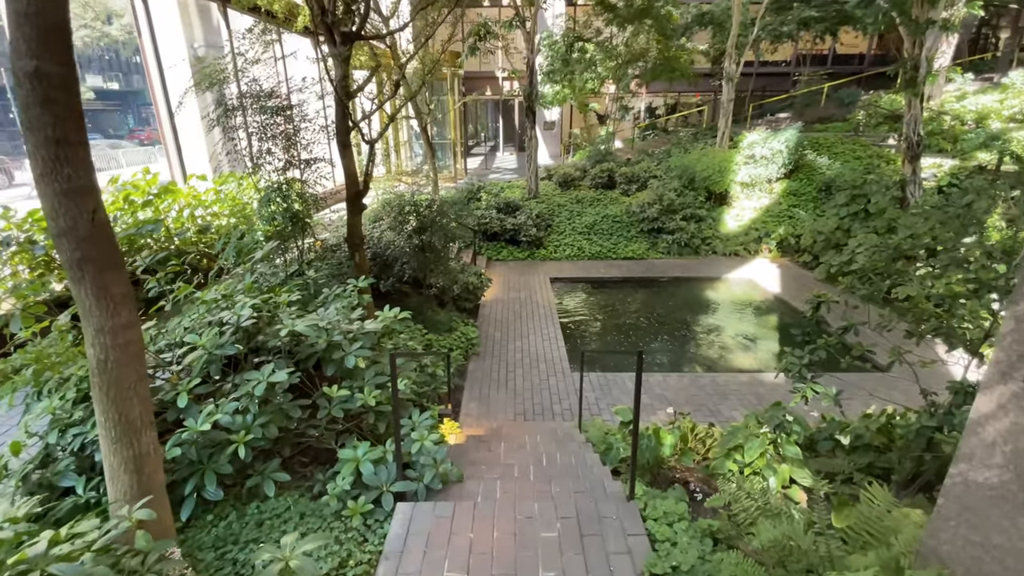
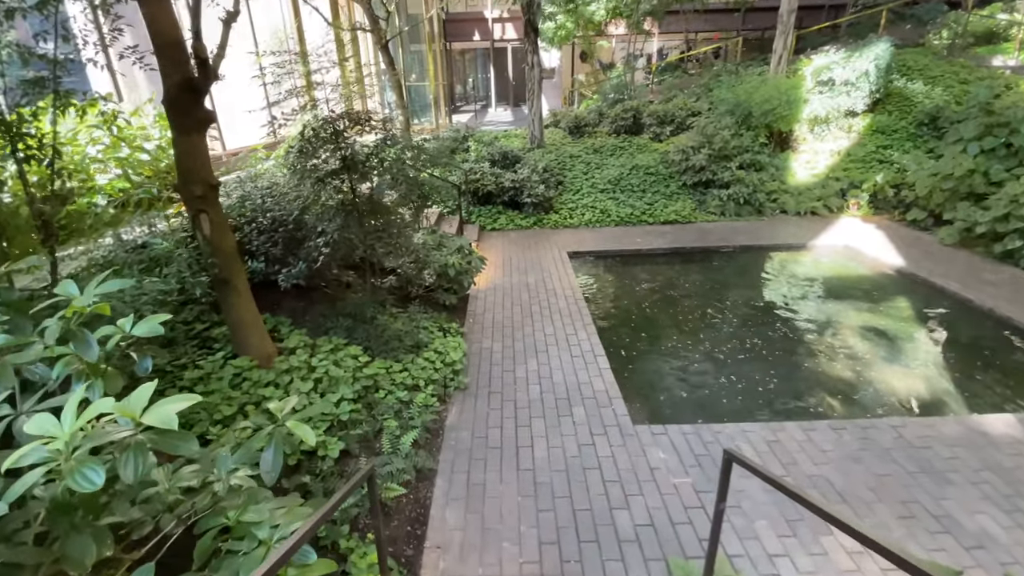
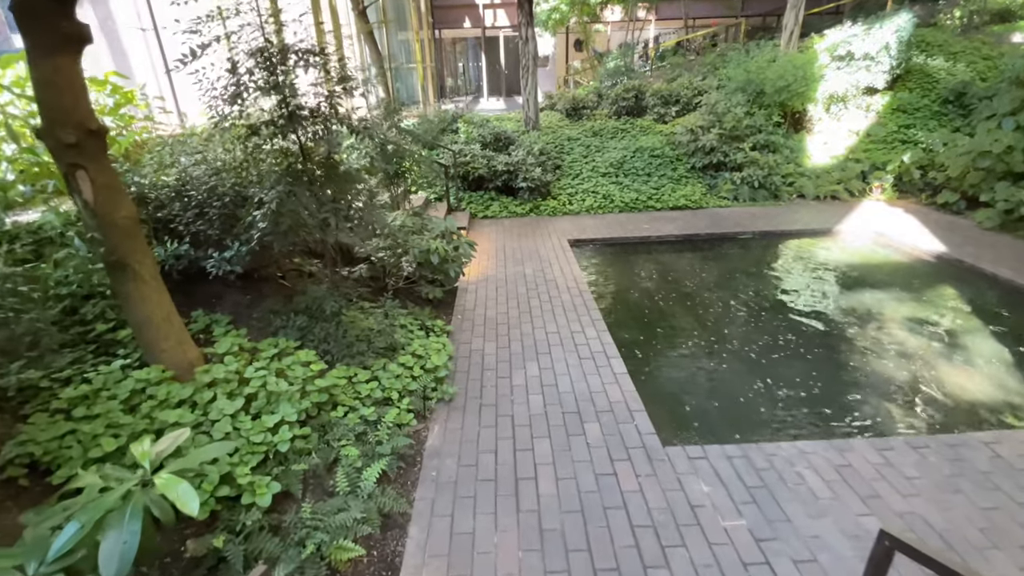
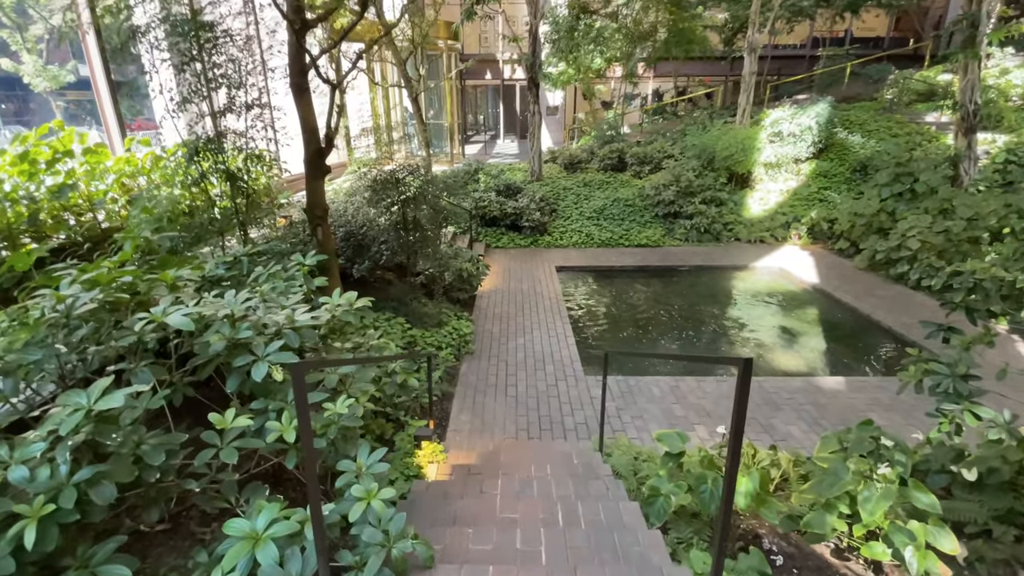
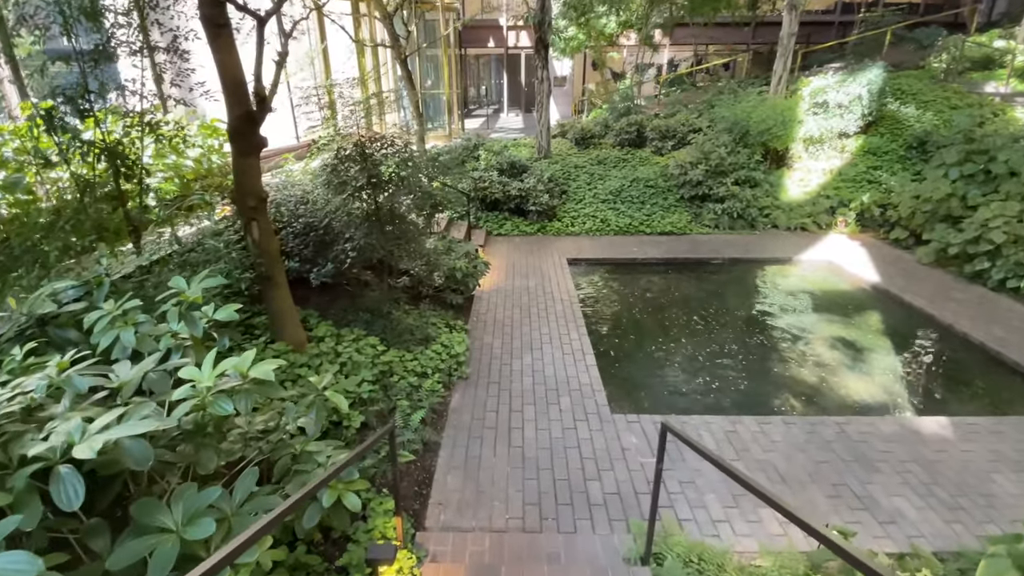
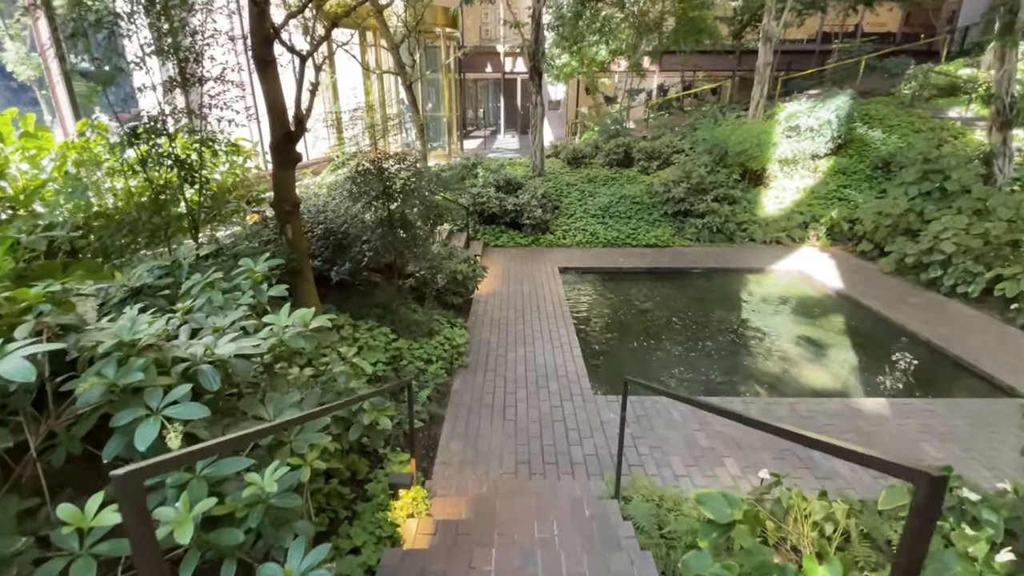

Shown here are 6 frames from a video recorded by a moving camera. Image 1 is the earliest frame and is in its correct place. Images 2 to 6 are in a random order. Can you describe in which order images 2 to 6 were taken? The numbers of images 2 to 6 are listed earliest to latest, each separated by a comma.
4, 6, 5, 2, 3
